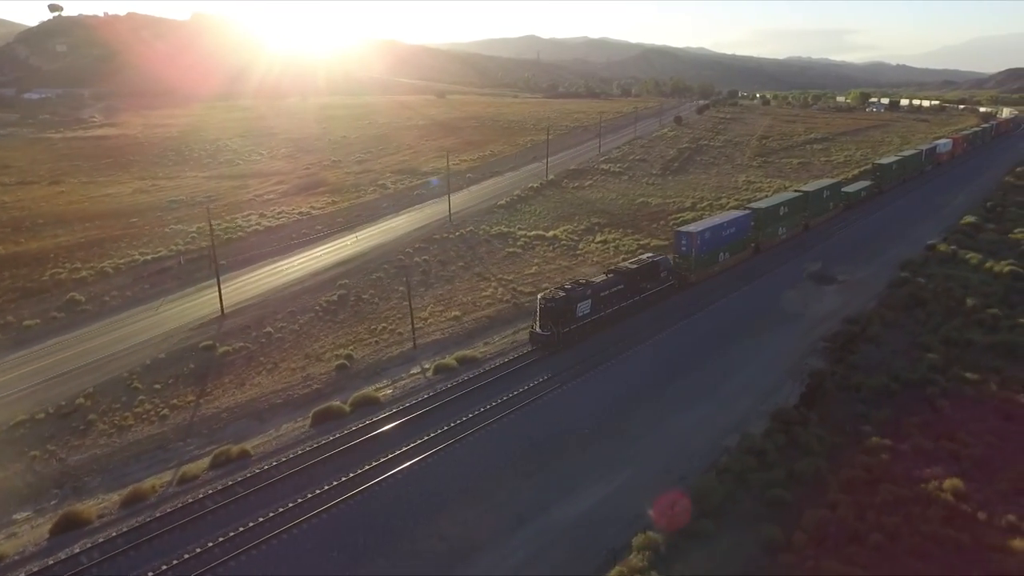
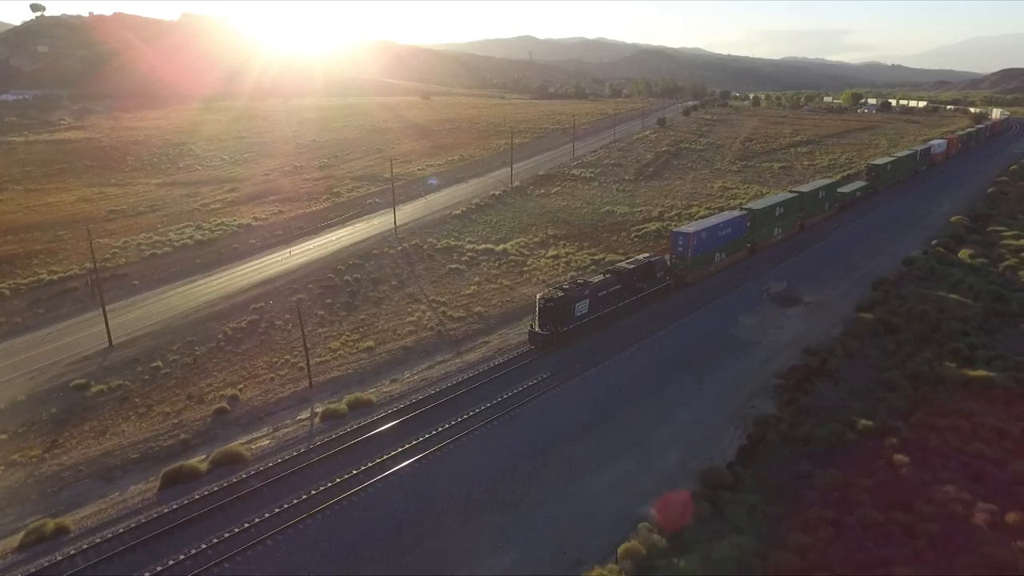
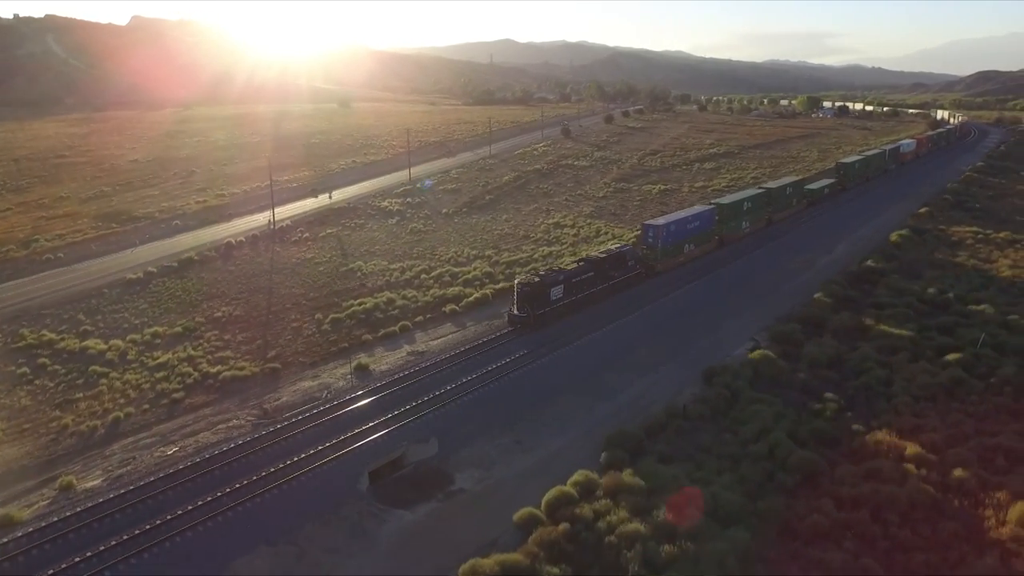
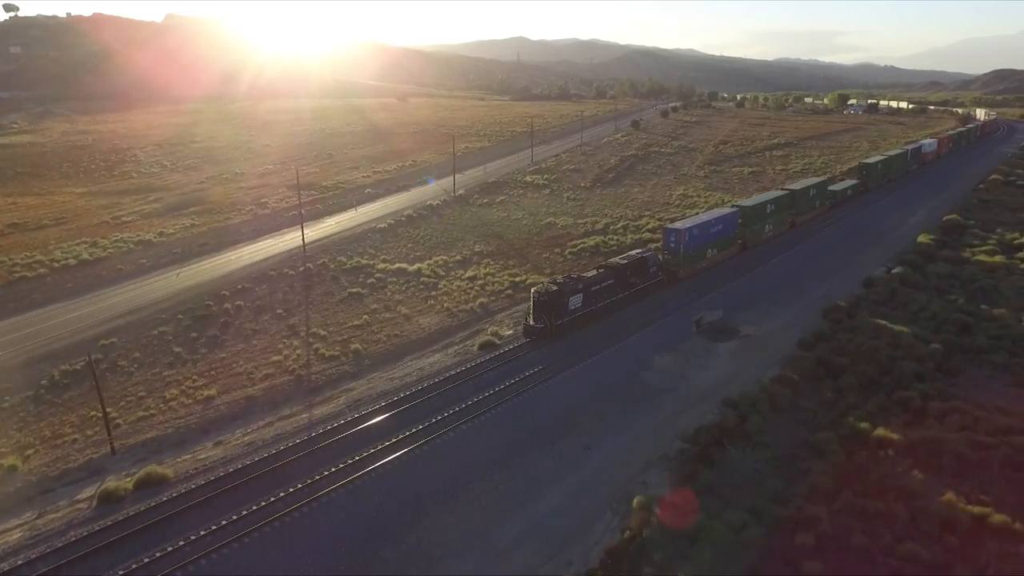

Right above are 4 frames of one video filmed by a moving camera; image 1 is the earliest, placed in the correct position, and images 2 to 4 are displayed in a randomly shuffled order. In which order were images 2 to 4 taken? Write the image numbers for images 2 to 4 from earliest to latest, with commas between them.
2, 4, 3
